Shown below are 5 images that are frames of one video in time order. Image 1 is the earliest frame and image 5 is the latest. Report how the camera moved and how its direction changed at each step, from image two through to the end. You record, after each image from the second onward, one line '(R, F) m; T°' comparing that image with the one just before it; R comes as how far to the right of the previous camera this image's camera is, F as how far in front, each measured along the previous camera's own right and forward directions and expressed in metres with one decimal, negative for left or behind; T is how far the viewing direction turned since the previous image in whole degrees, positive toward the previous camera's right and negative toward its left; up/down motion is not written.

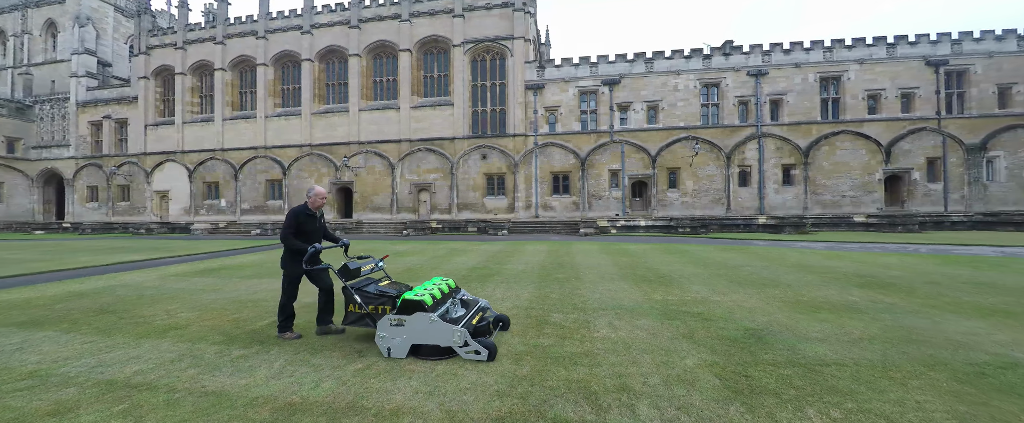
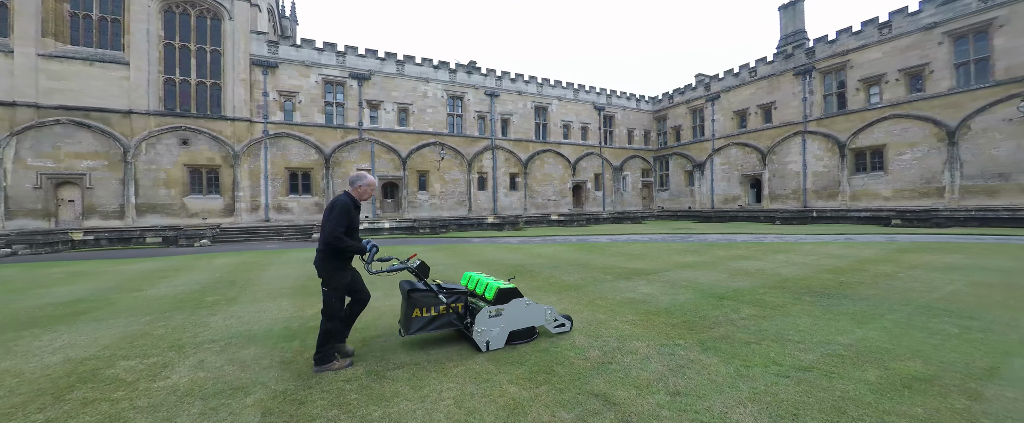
(+1.7, 0.0) m; +34°
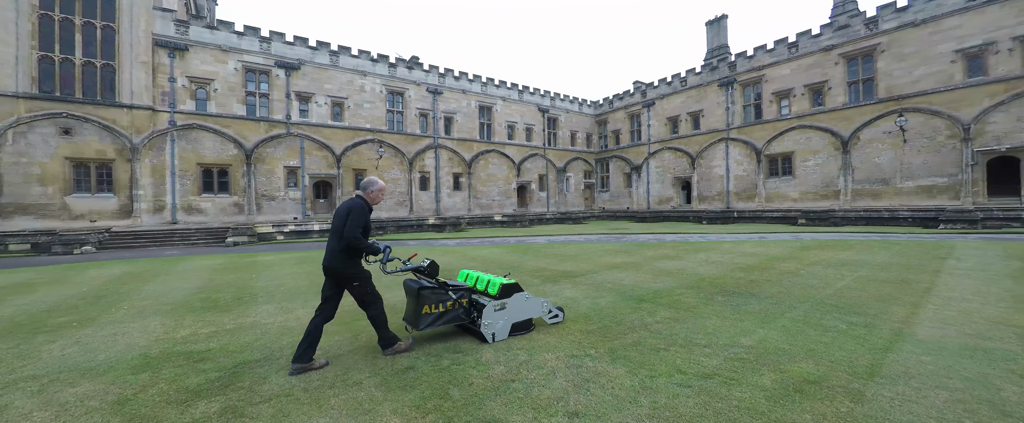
(+0.4, +0.3) m; +8°
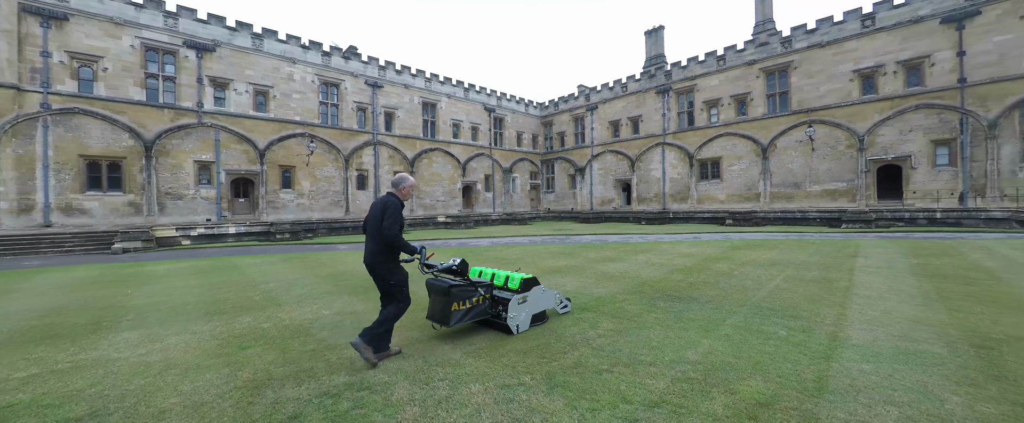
(+0.2, +0.5) m; +8°
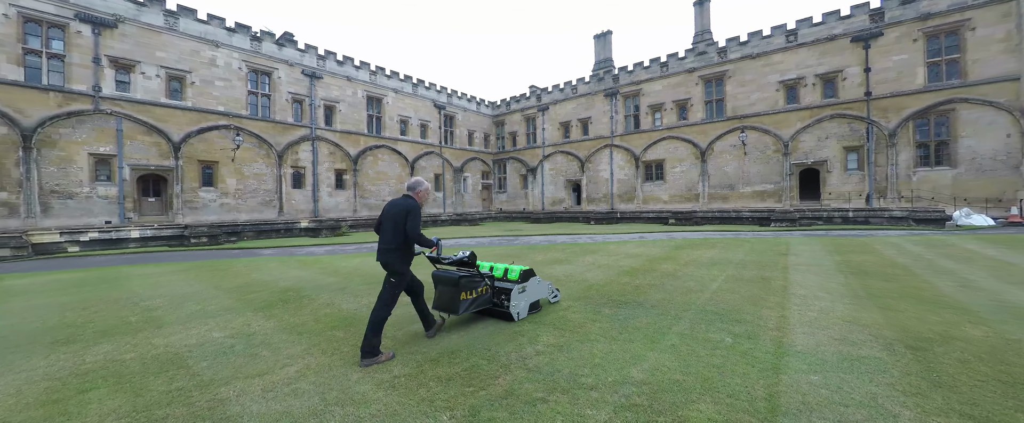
(+0.2, +0.4) m; +7°
